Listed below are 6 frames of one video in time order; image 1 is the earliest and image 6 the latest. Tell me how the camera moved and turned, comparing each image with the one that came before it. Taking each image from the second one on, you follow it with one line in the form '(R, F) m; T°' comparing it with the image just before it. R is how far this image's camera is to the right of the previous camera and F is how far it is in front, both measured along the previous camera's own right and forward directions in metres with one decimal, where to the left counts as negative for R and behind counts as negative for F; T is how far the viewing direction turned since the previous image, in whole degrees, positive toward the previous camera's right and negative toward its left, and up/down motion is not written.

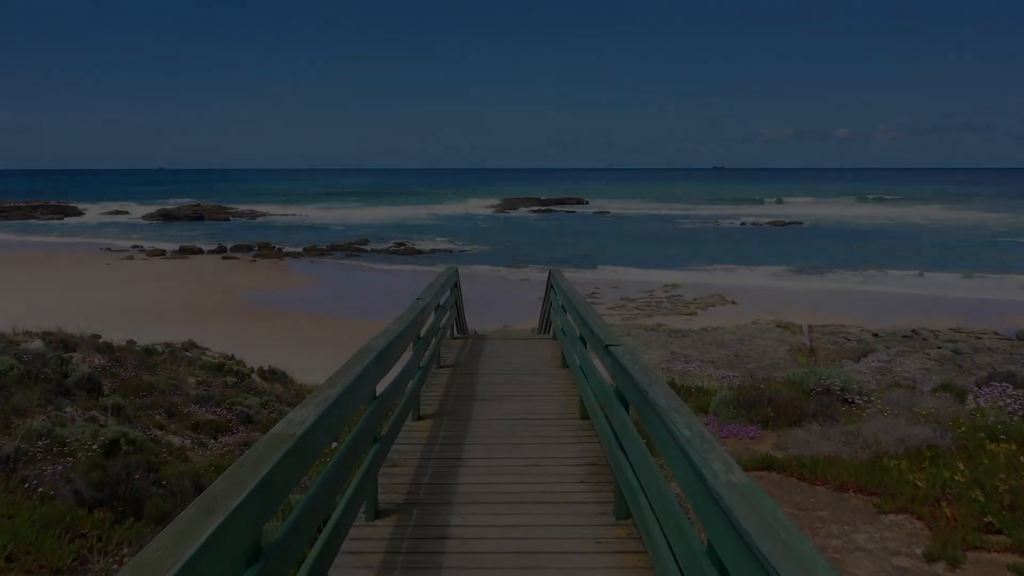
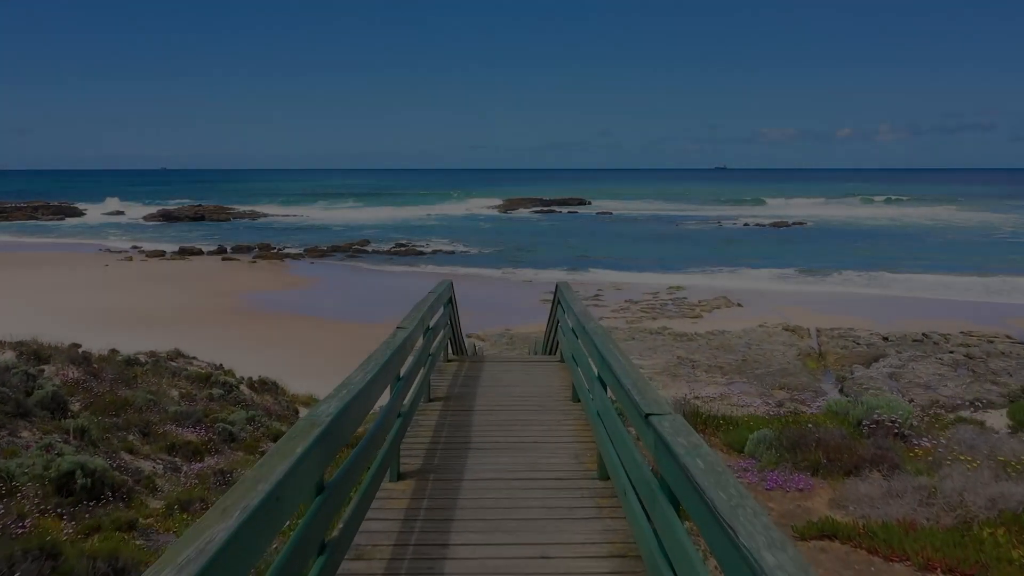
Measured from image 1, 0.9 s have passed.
(0.0, +0.3) m; 0°
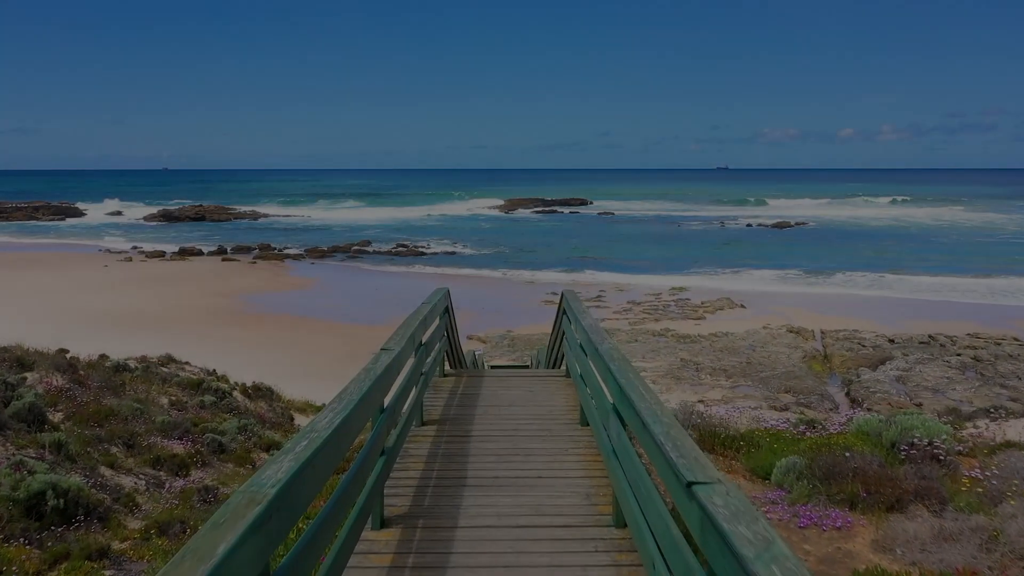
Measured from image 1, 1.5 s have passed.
(0.0, +0.2) m; 0°
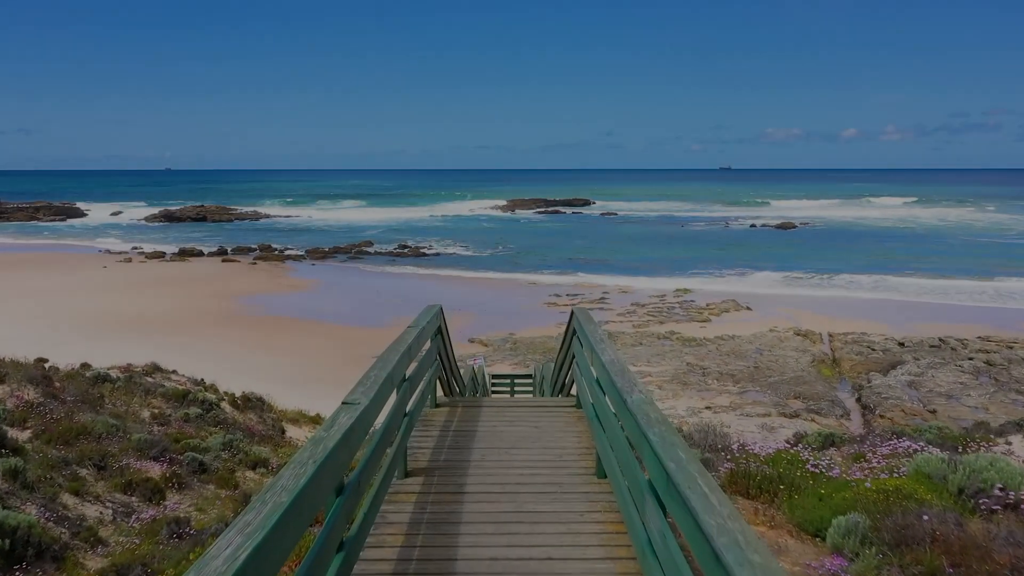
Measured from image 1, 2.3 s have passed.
(0.0, +0.3) m; 0°
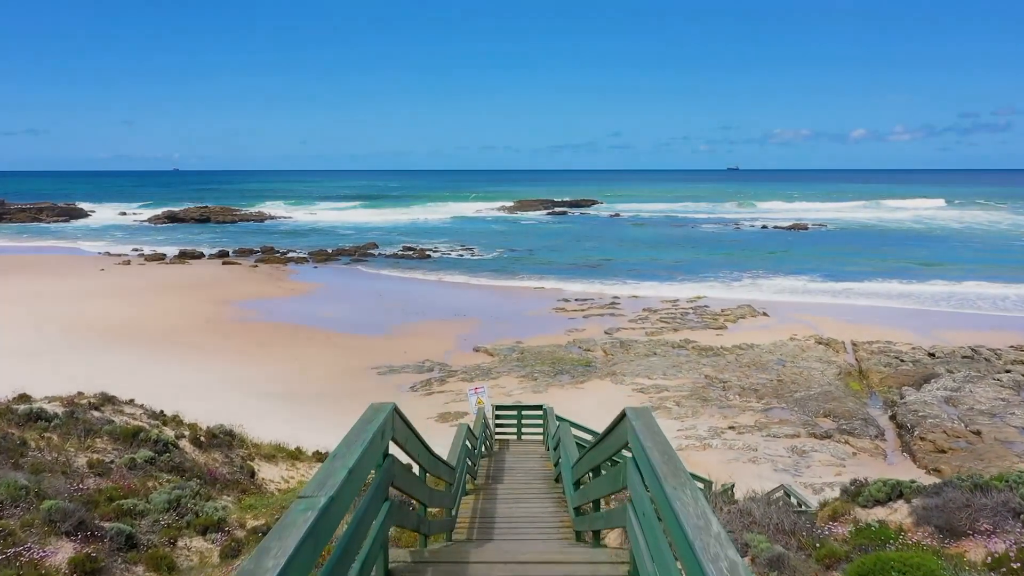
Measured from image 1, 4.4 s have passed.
(0.0, +0.9) m; -1°
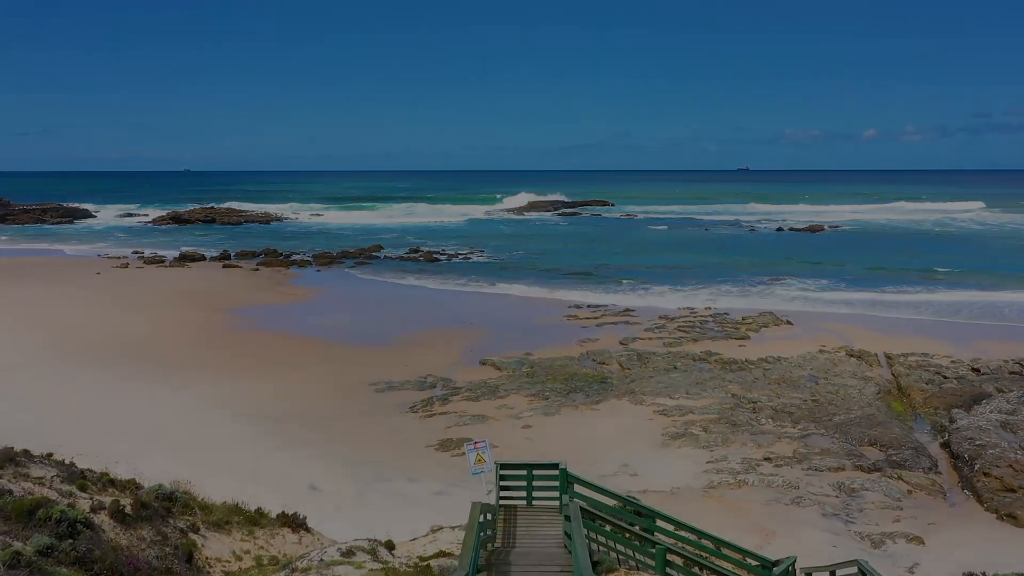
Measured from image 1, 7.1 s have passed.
(0.0, +1.1) m; -1°
